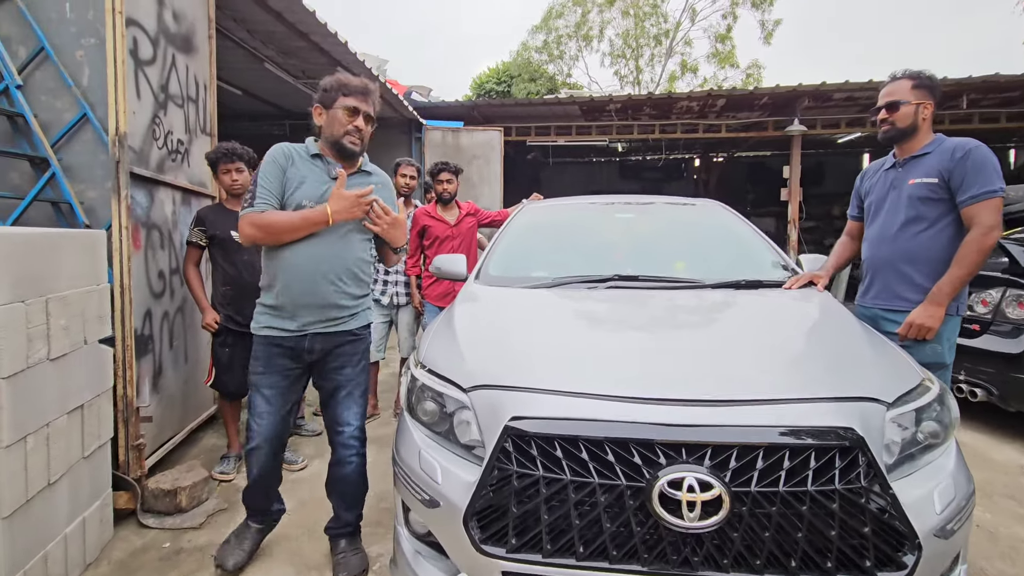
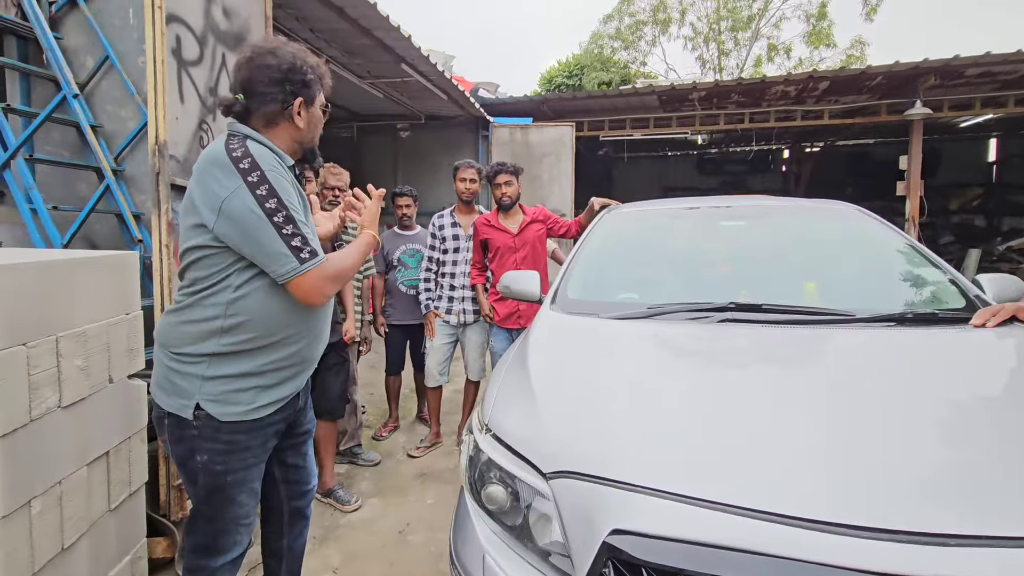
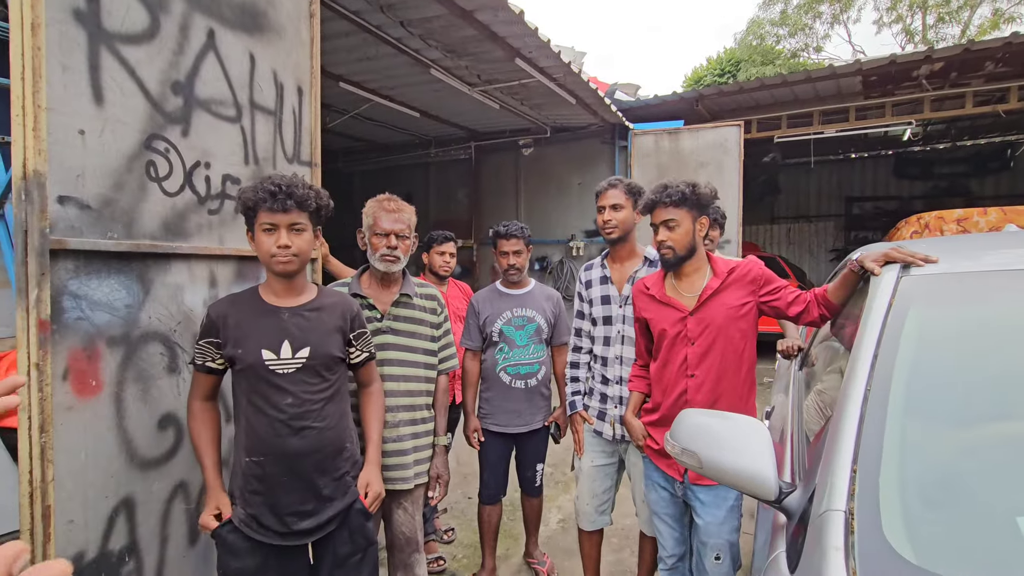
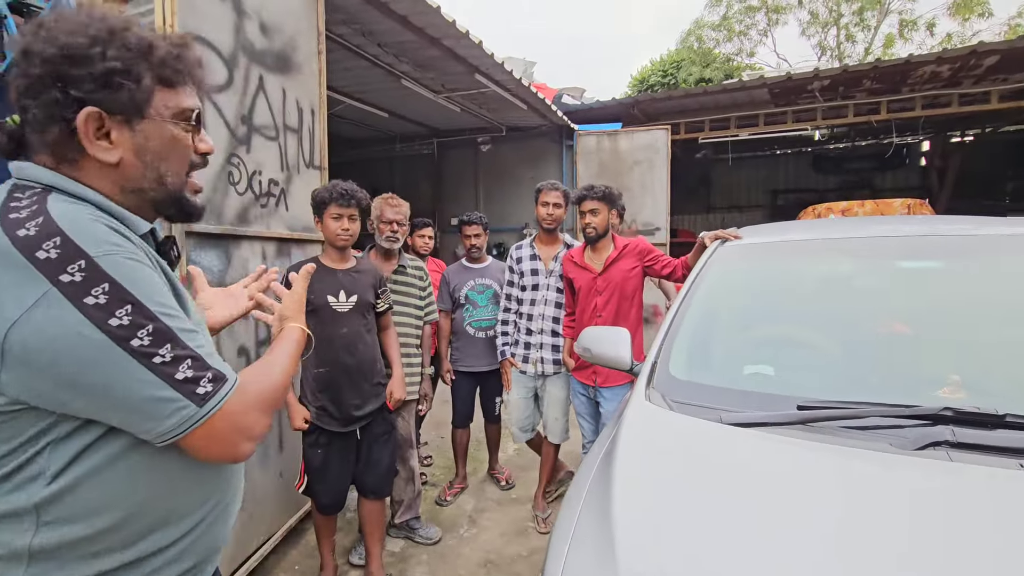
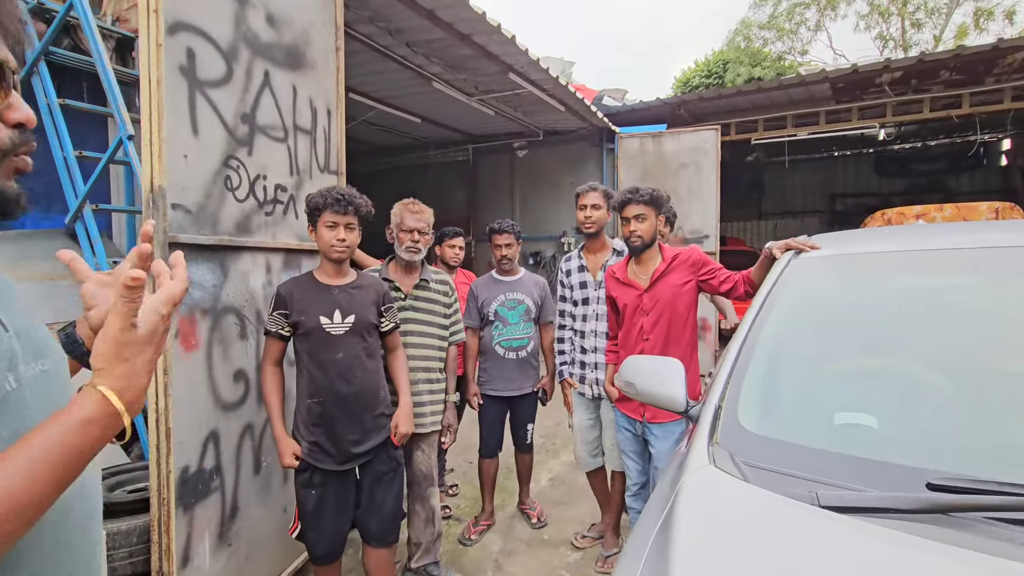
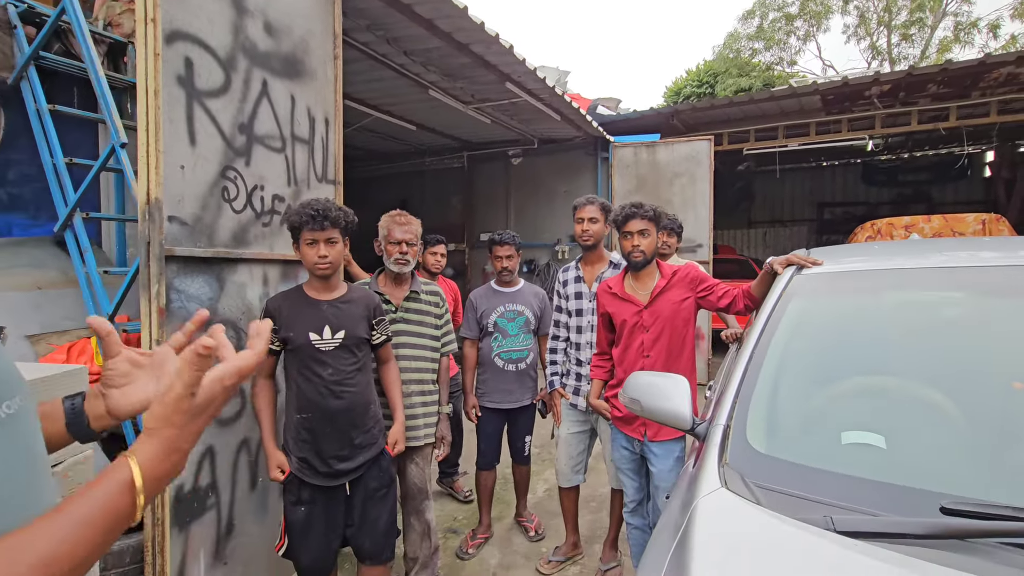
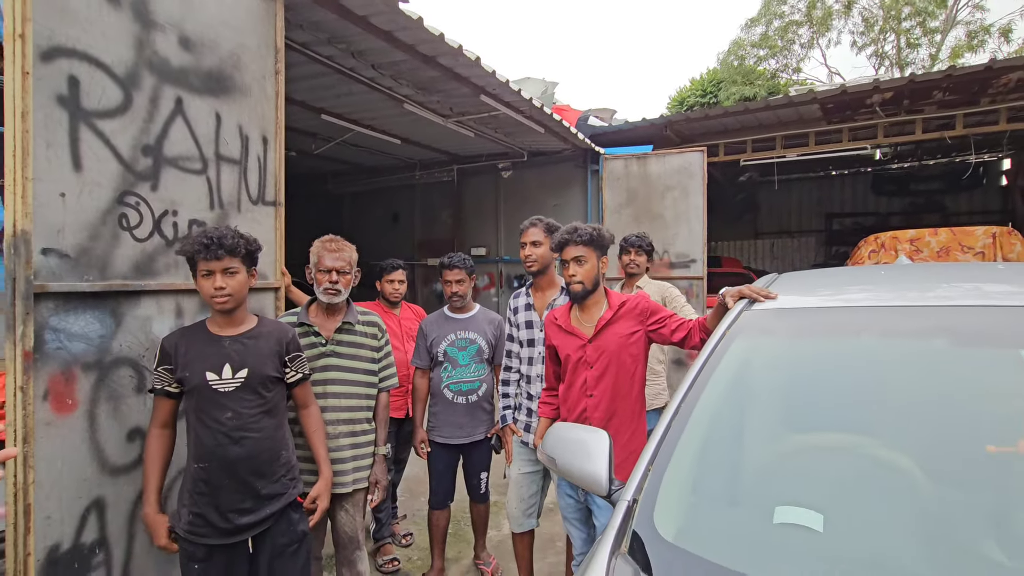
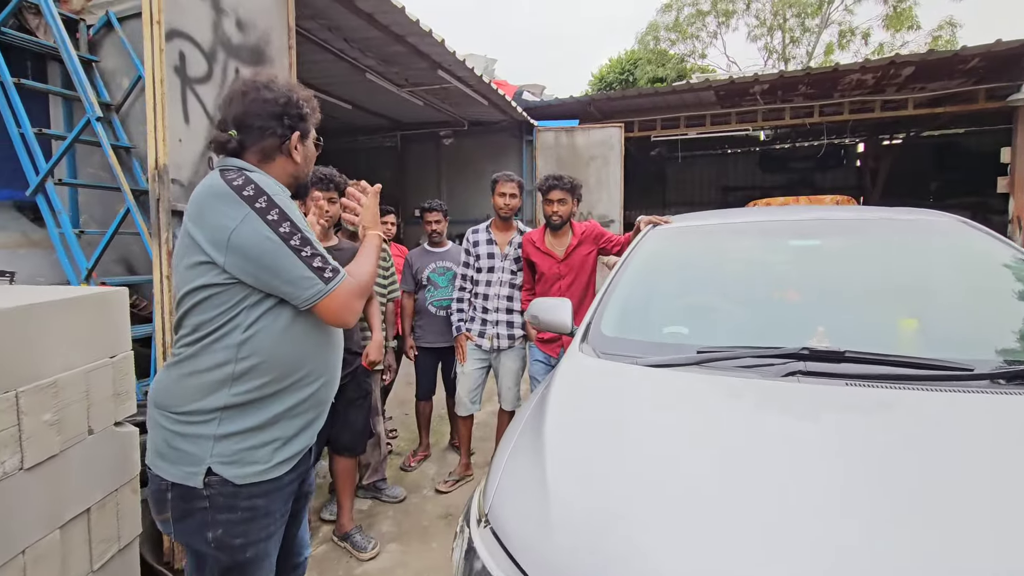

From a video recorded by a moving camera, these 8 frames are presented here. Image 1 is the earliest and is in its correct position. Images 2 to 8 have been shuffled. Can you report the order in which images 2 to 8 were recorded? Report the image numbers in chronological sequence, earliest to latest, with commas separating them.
2, 8, 4, 5, 3, 7, 6
